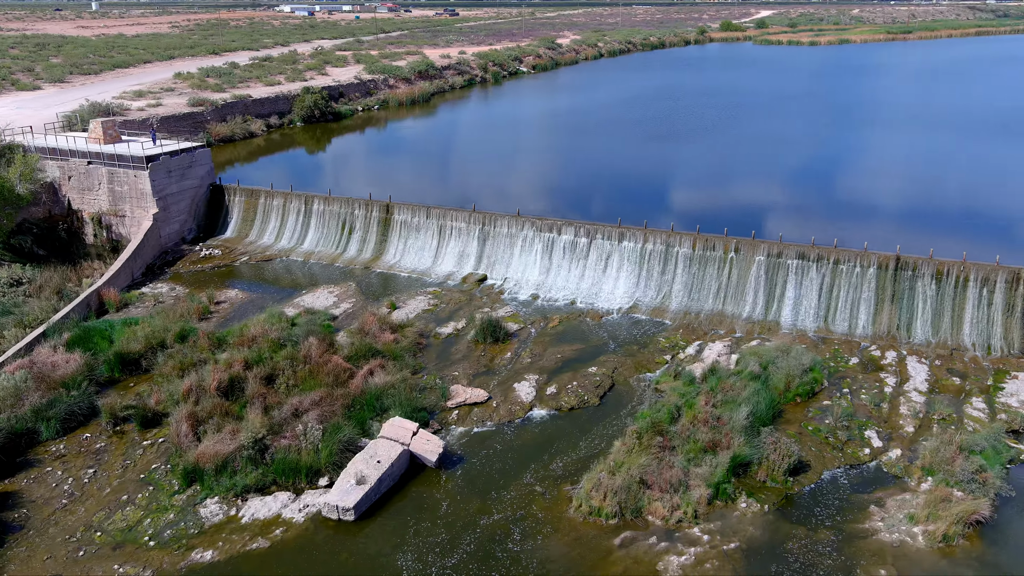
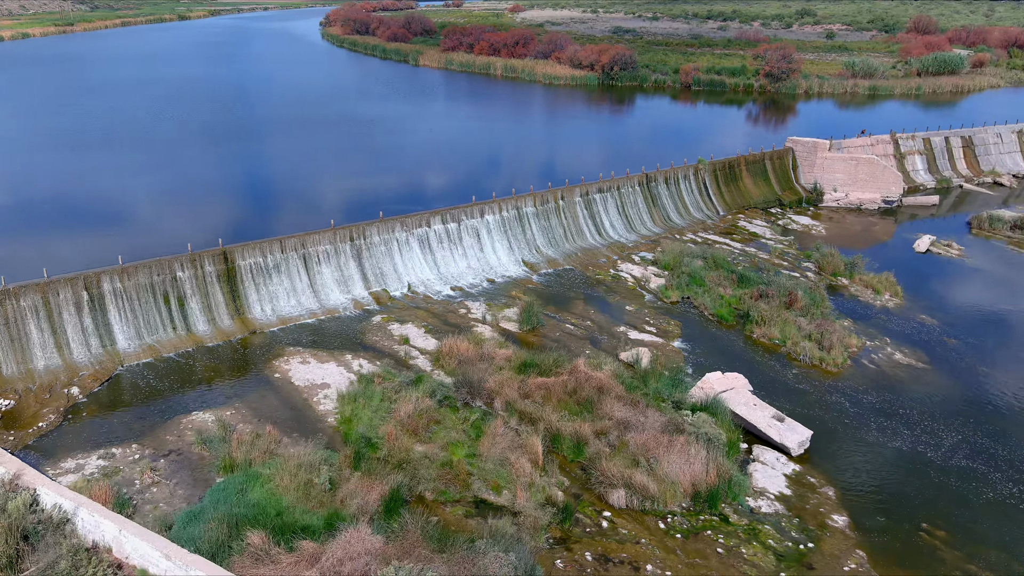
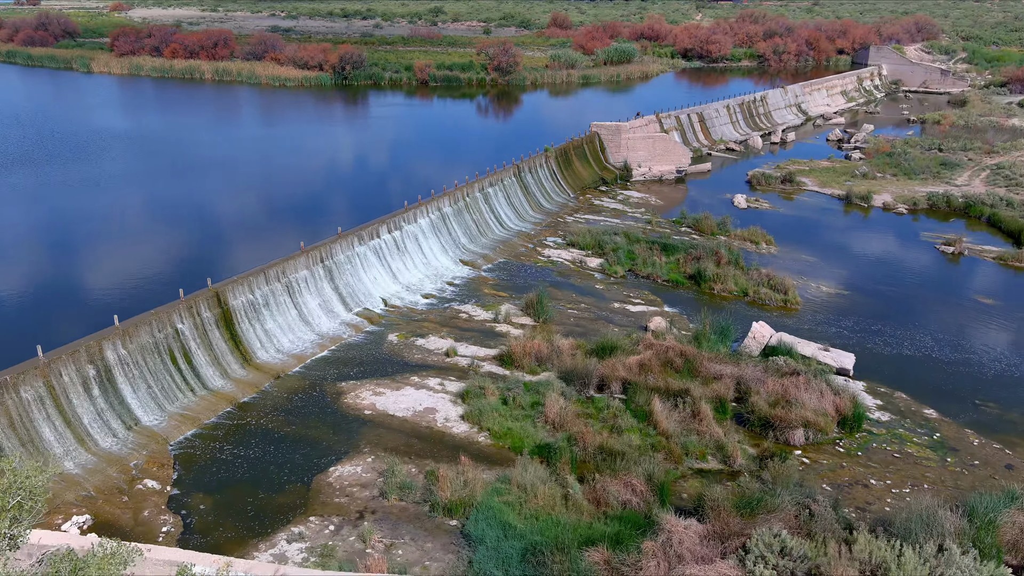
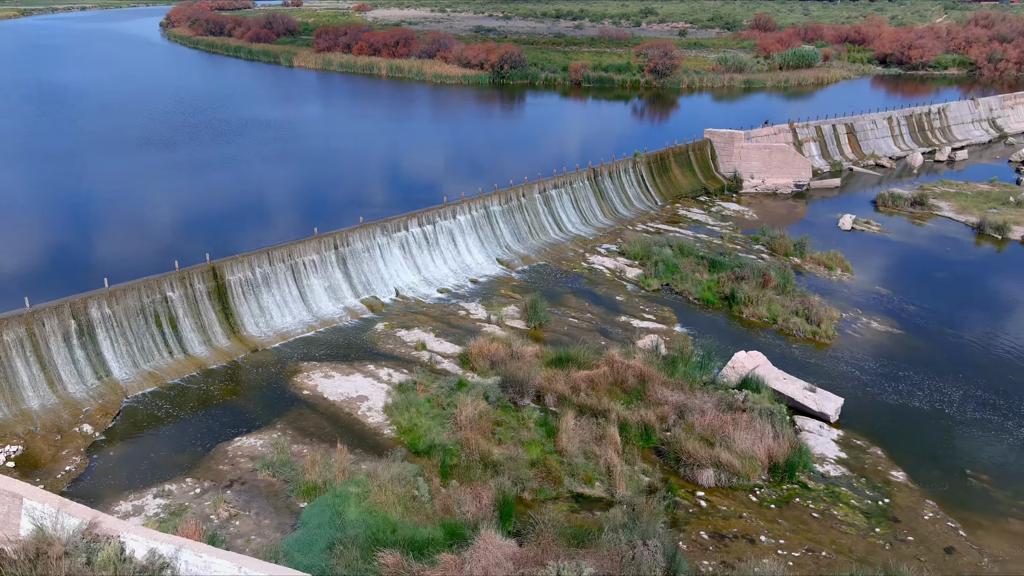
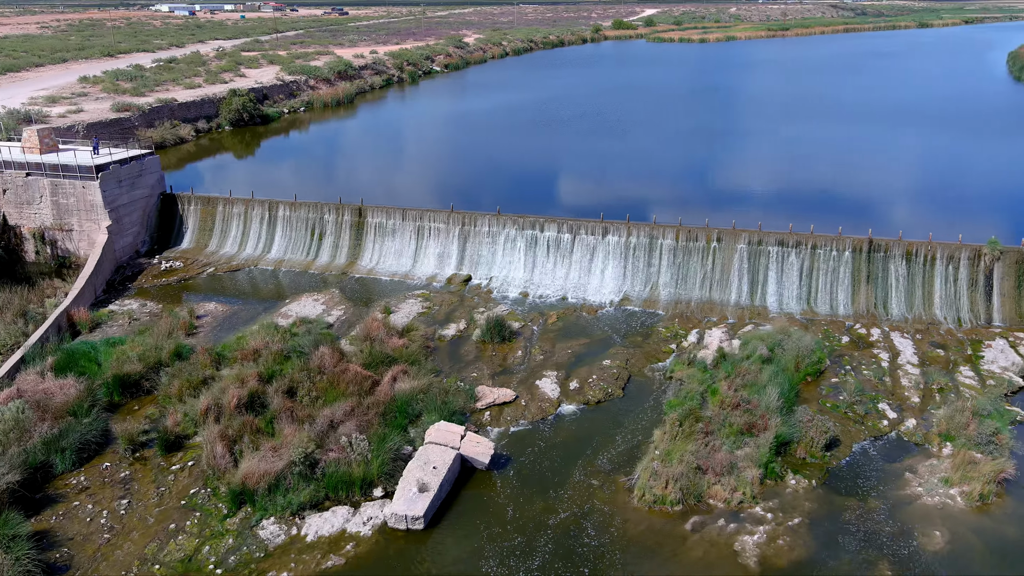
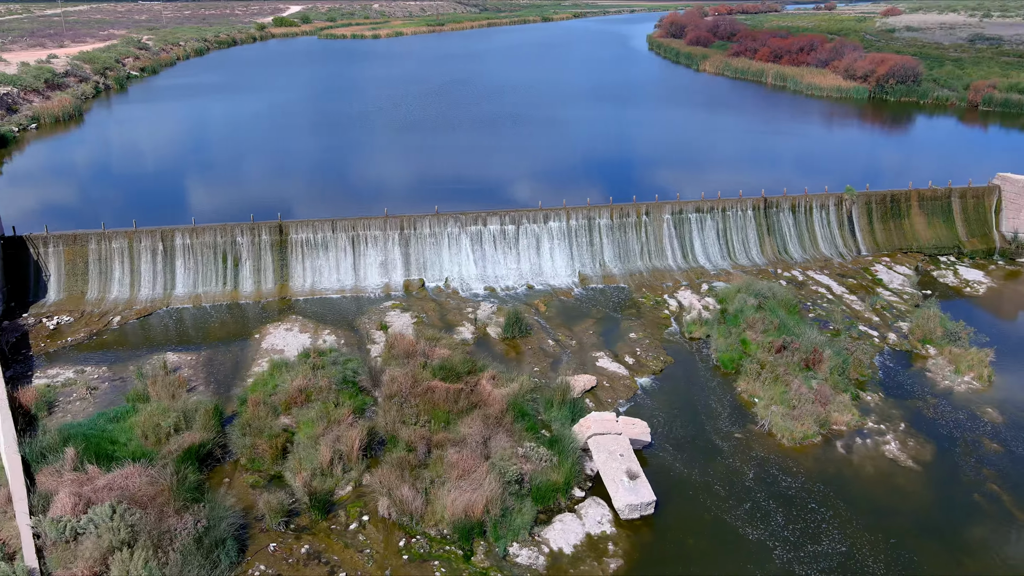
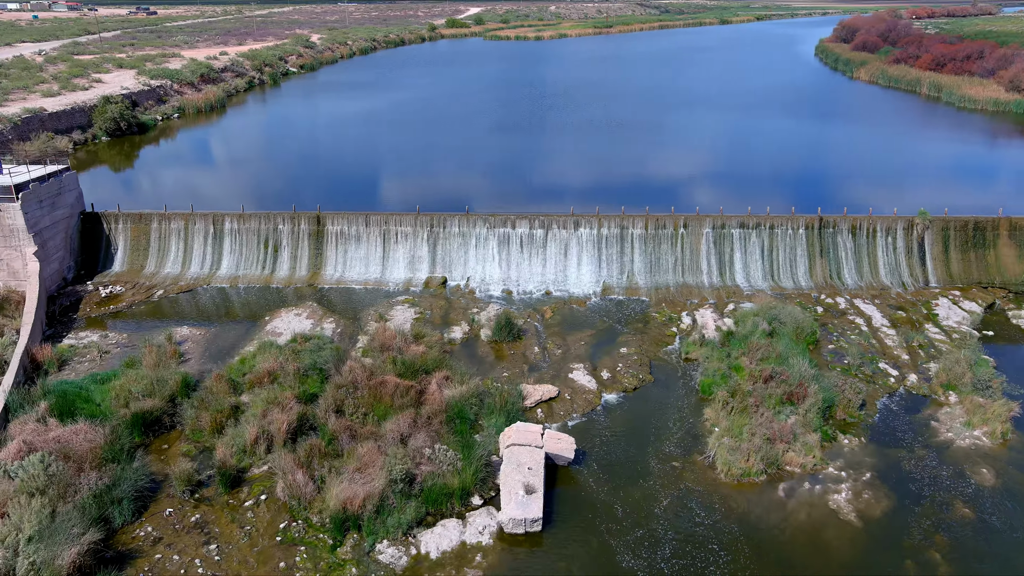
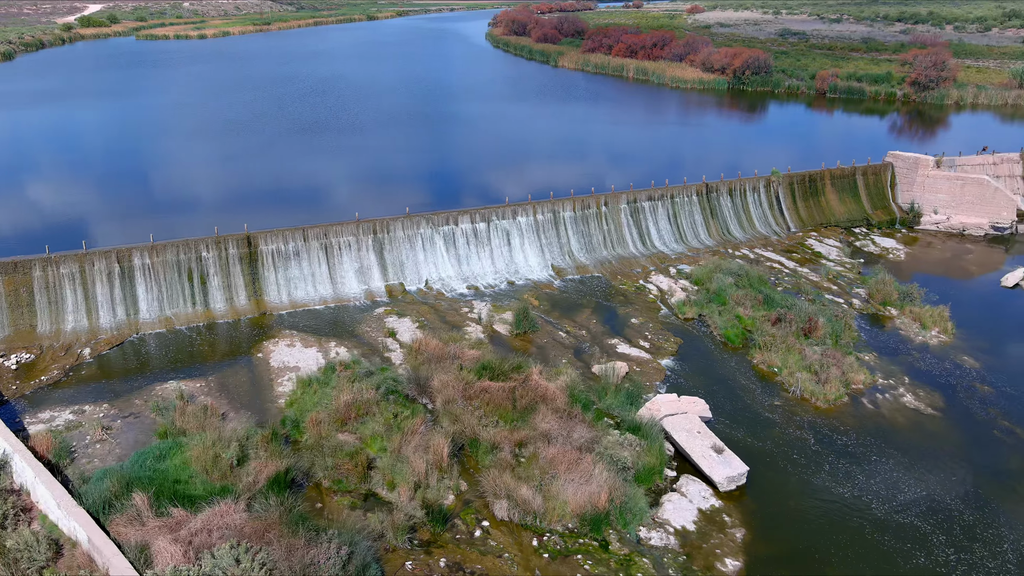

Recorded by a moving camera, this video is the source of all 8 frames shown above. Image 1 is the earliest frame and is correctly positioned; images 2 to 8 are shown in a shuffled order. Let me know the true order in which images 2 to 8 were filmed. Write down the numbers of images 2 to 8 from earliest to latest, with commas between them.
5, 7, 6, 8, 2, 4, 3
